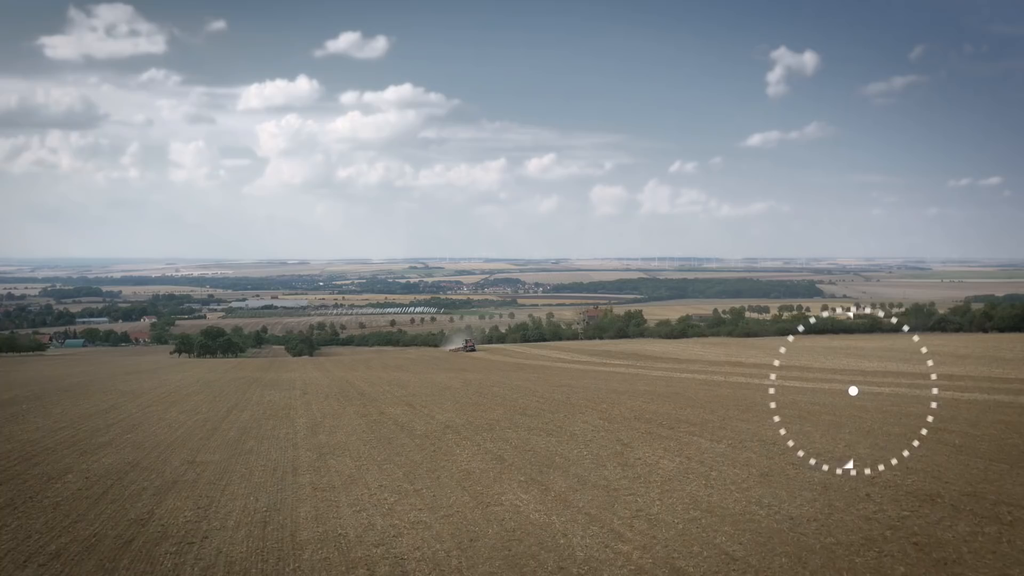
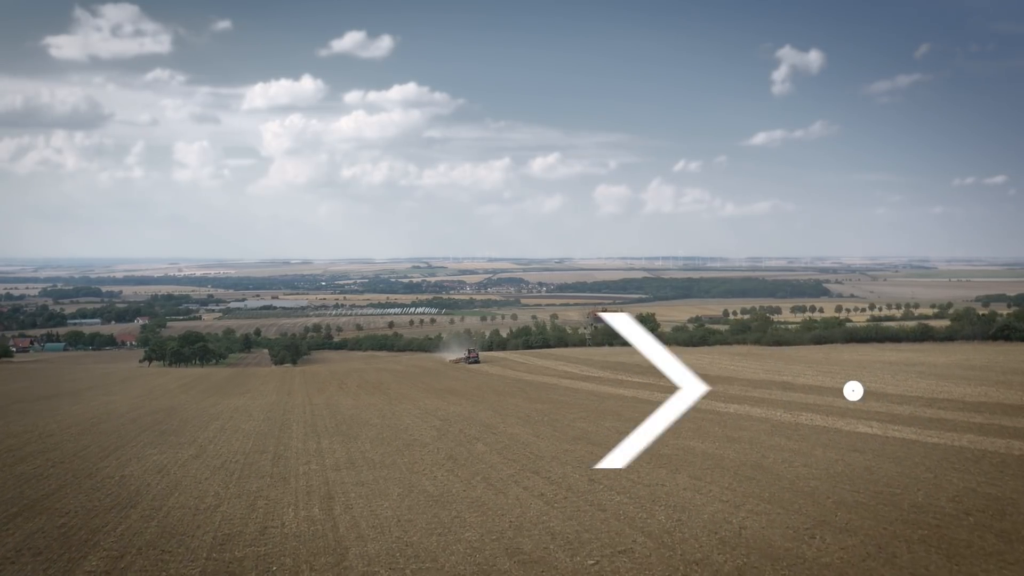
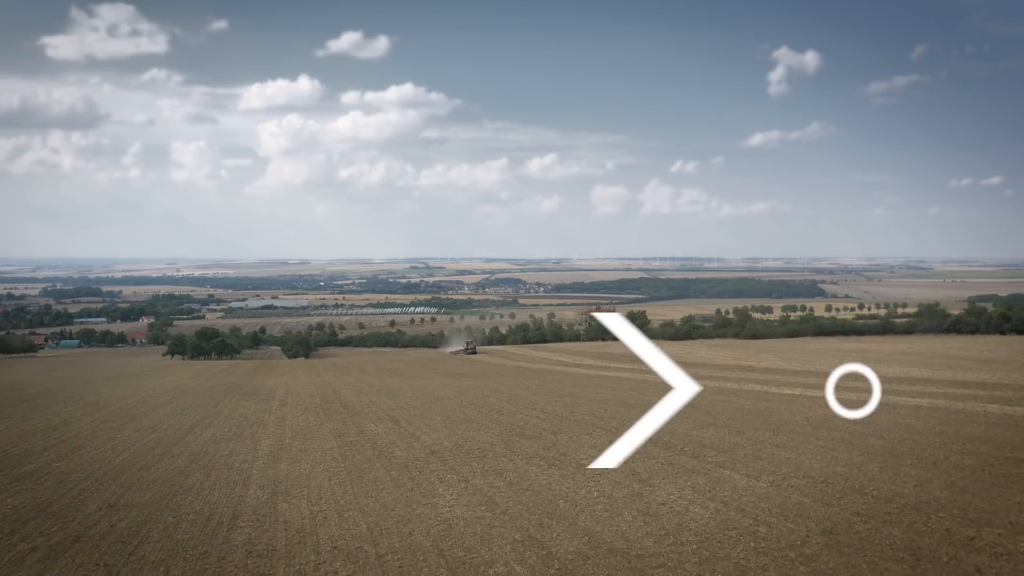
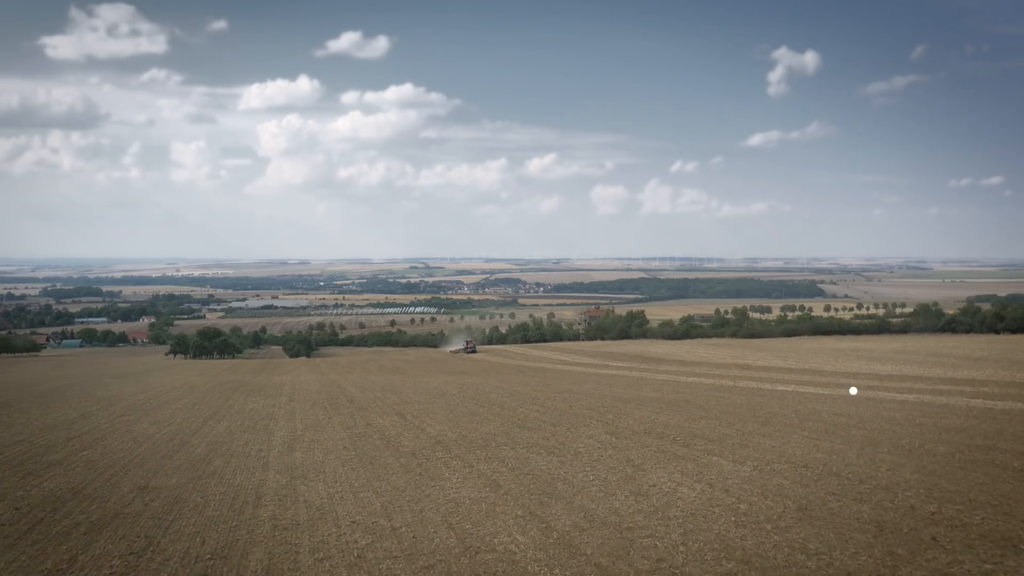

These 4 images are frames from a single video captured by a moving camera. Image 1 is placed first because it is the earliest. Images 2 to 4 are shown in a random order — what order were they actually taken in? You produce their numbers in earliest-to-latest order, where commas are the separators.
4, 3, 2
